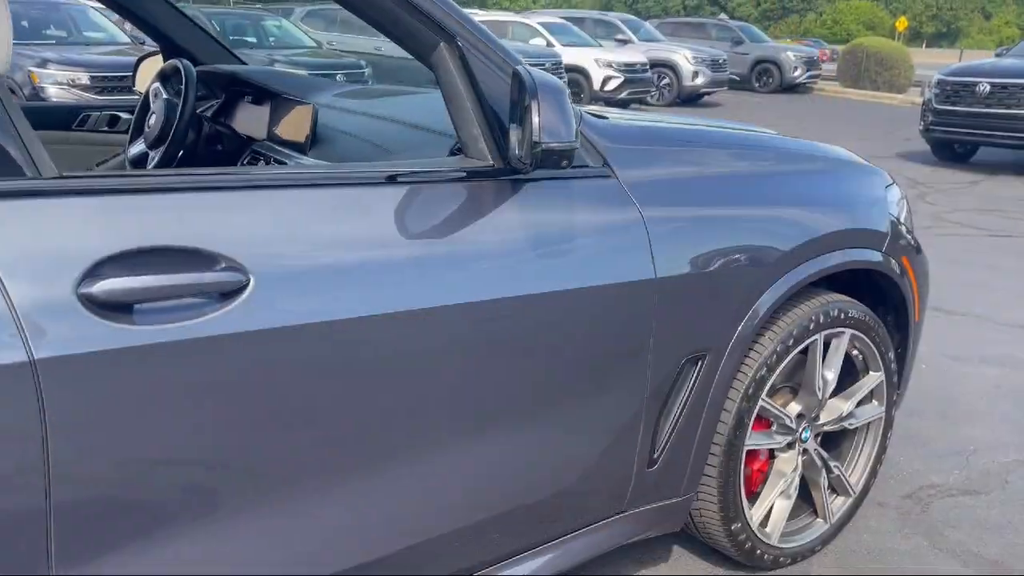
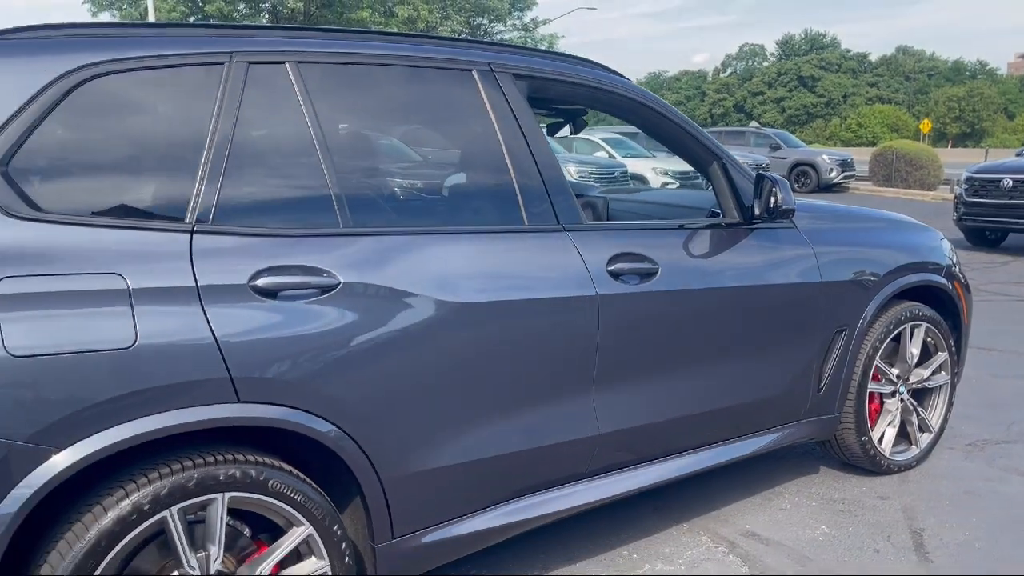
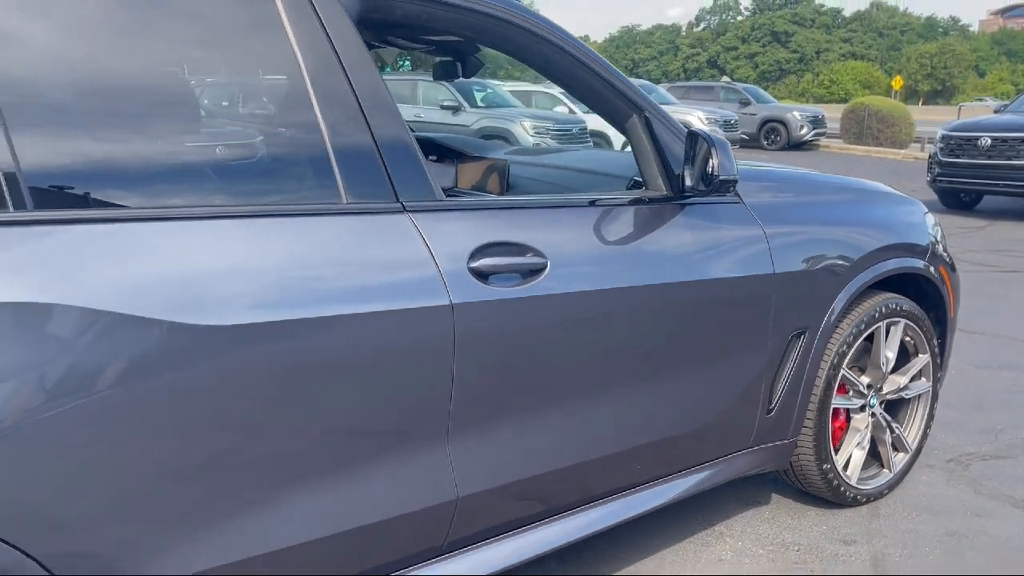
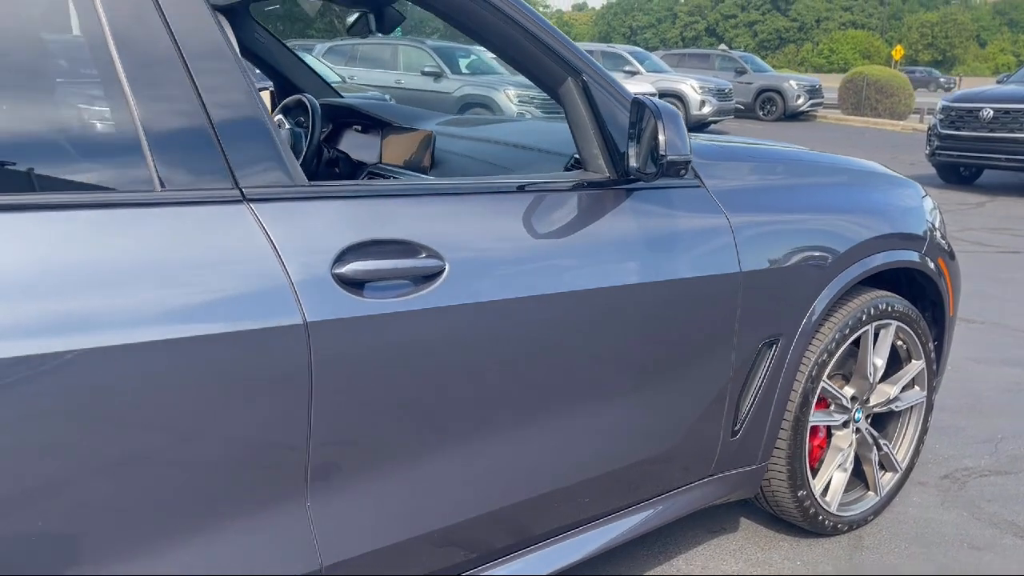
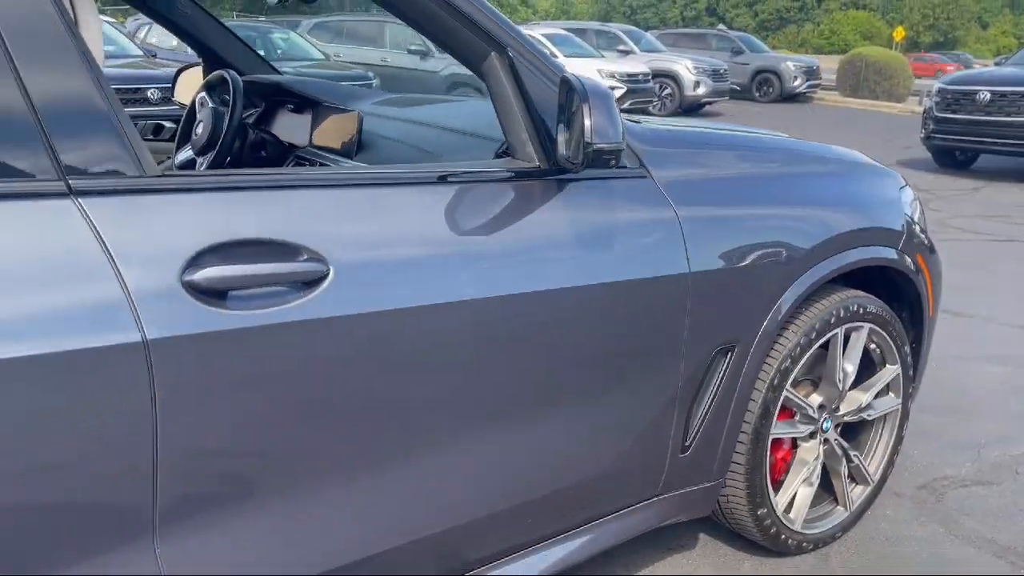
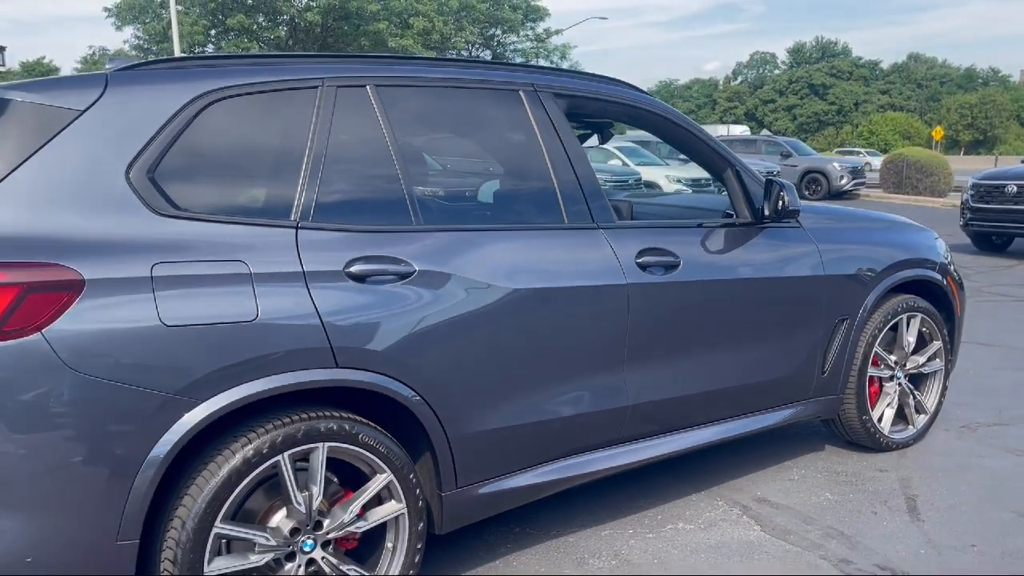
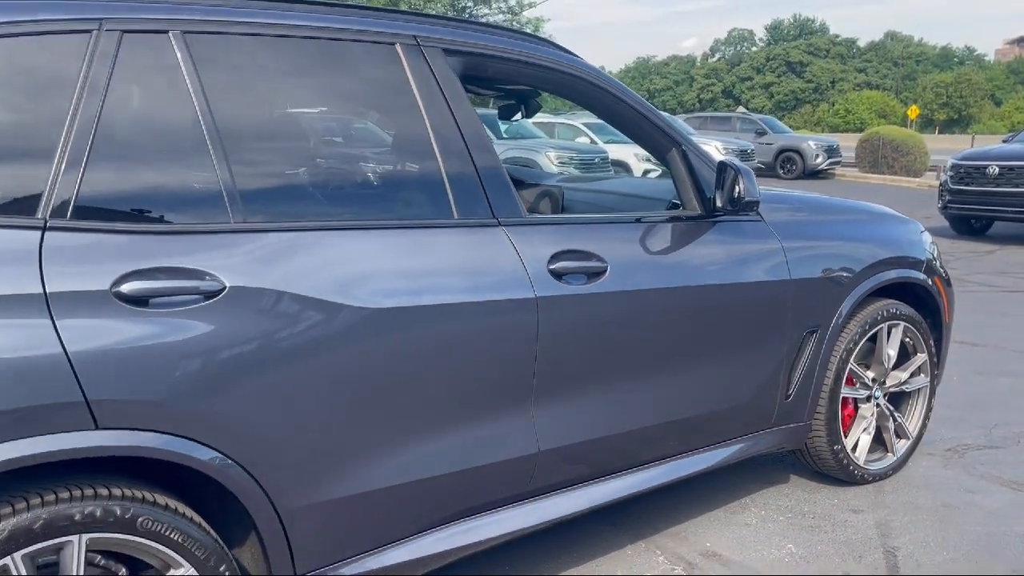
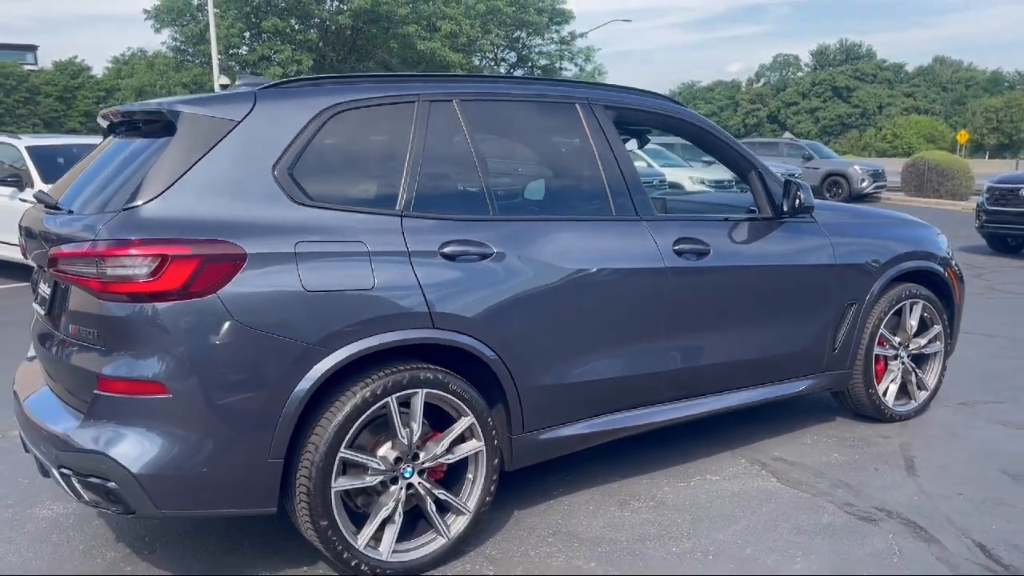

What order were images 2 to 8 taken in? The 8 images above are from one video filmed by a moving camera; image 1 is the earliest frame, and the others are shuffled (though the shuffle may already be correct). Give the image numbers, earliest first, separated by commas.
5, 4, 3, 7, 2, 6, 8
